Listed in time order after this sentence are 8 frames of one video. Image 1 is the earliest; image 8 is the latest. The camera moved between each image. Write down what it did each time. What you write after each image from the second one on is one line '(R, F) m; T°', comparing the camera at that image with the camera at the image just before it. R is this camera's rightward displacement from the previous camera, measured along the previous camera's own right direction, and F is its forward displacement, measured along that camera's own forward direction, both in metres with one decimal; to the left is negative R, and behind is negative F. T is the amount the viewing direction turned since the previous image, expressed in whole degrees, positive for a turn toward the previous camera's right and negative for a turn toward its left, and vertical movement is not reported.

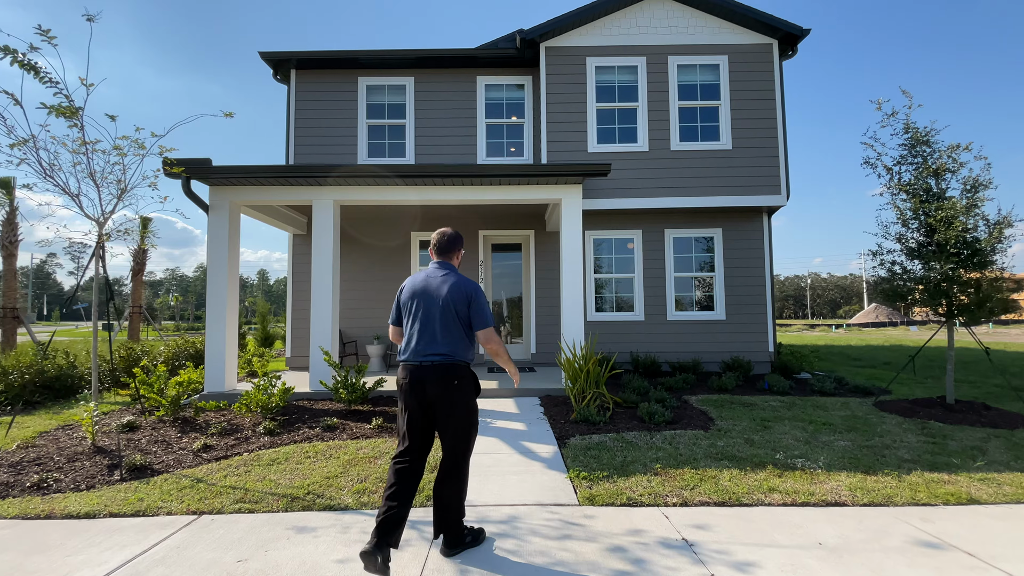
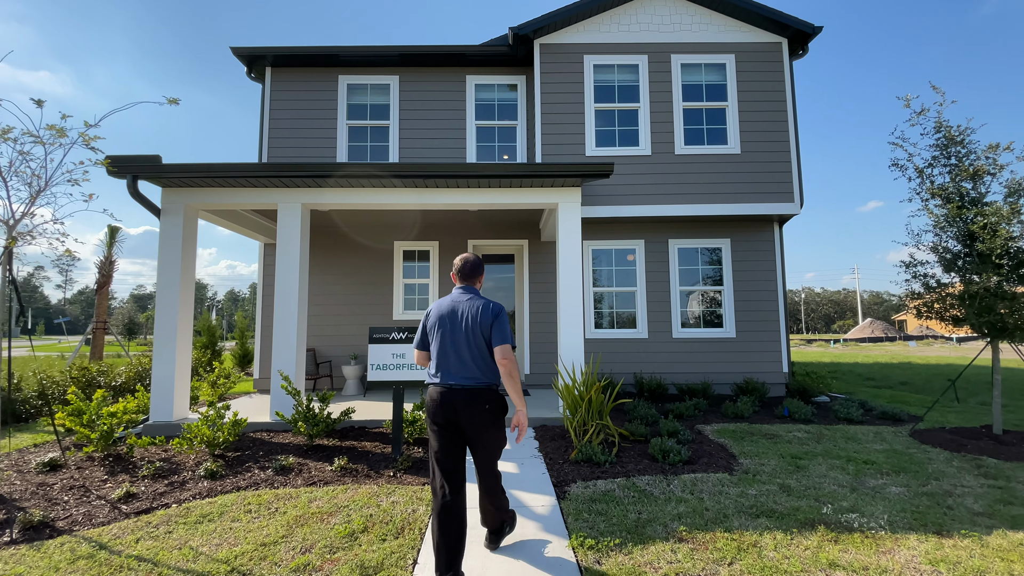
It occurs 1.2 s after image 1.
(0.0, +0.7) m; +1°
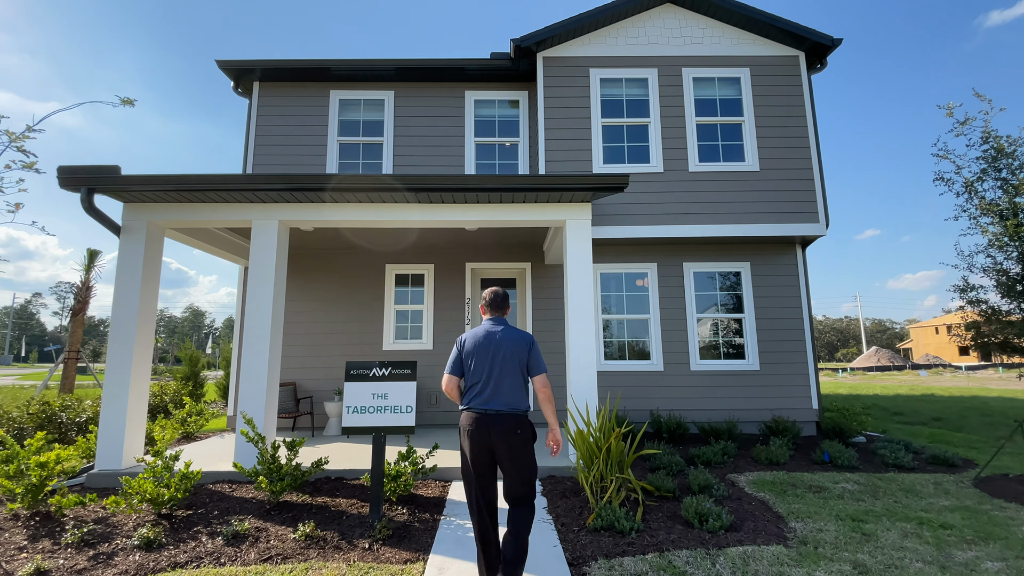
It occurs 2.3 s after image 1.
(0.0, +0.6) m; 0°
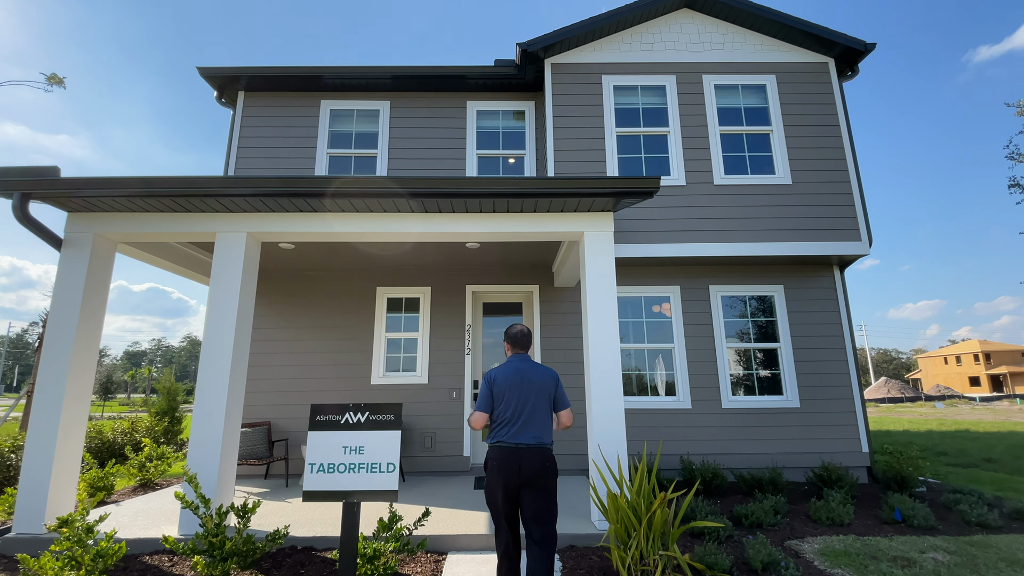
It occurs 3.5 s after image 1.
(-0.1, +0.8) m; 0°
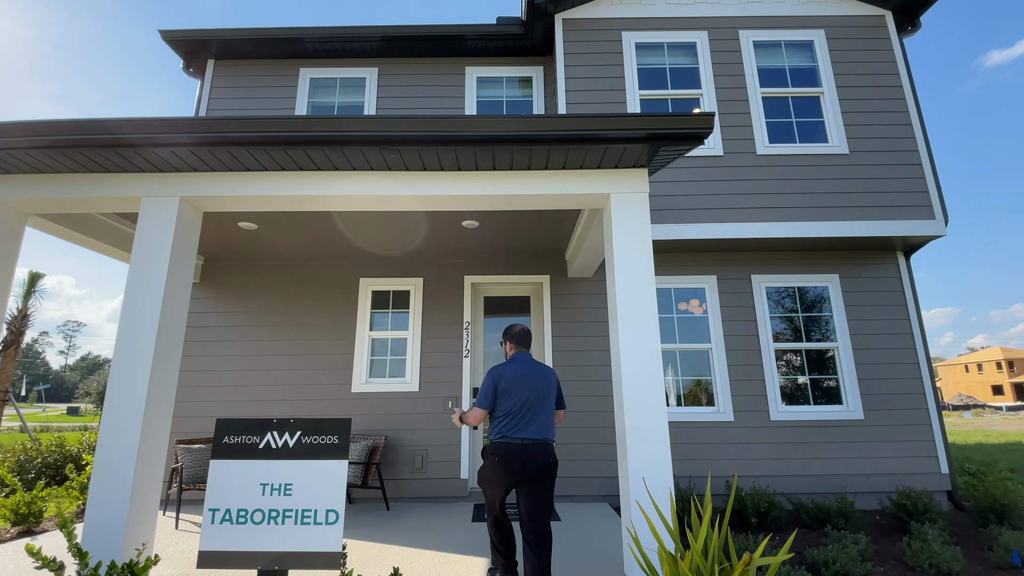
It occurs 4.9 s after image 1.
(0.0, +0.9) m; -1°
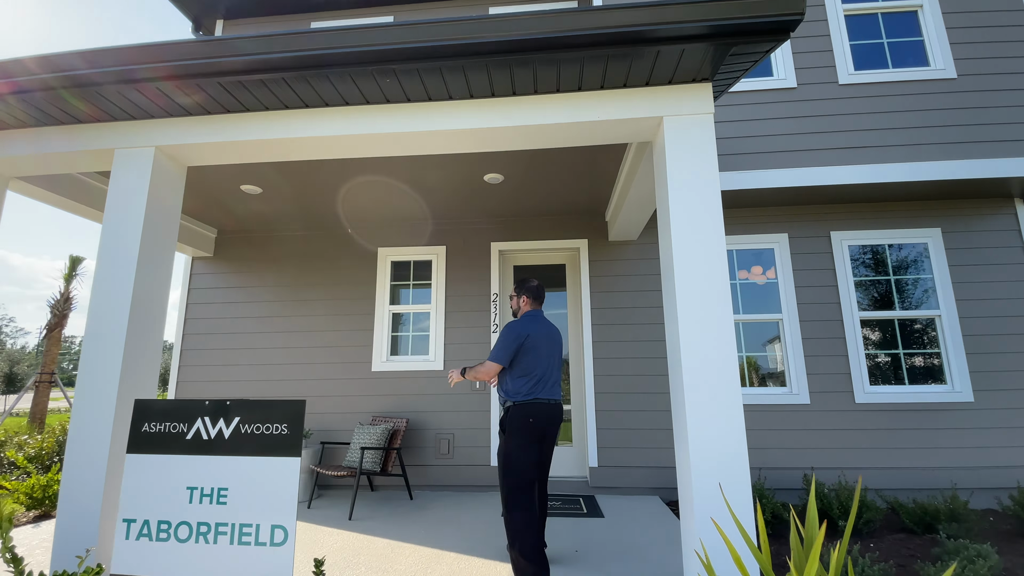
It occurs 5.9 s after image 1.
(+0.1, +0.6) m; -5°
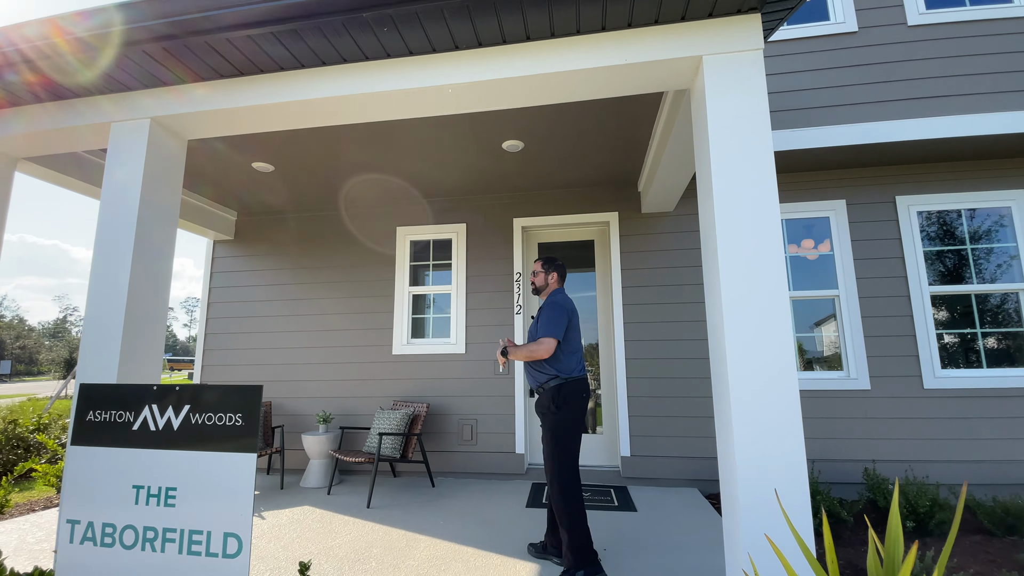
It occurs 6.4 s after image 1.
(+0.1, +0.3) m; -4°
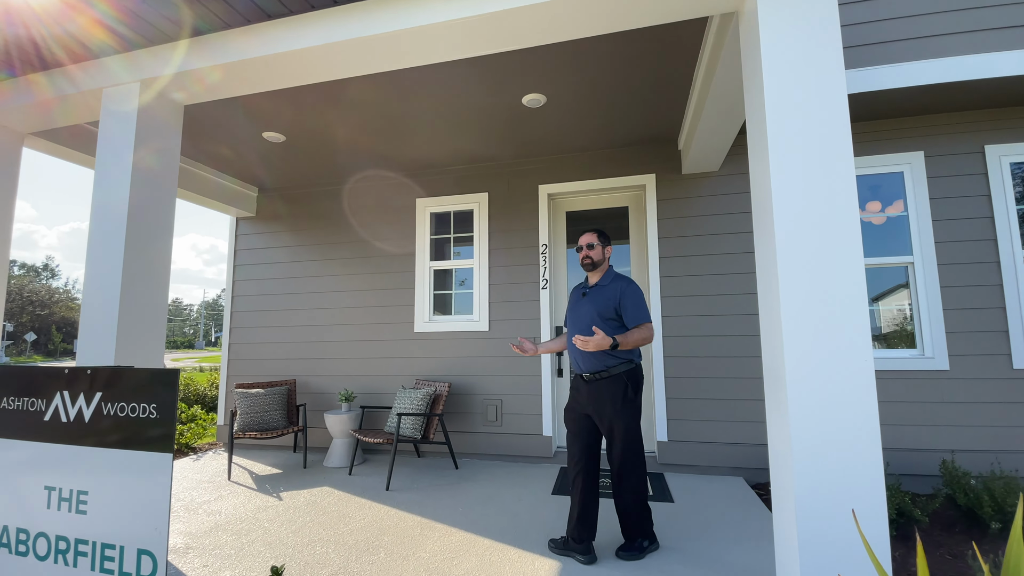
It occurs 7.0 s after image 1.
(+0.1, +0.3) m; -5°
